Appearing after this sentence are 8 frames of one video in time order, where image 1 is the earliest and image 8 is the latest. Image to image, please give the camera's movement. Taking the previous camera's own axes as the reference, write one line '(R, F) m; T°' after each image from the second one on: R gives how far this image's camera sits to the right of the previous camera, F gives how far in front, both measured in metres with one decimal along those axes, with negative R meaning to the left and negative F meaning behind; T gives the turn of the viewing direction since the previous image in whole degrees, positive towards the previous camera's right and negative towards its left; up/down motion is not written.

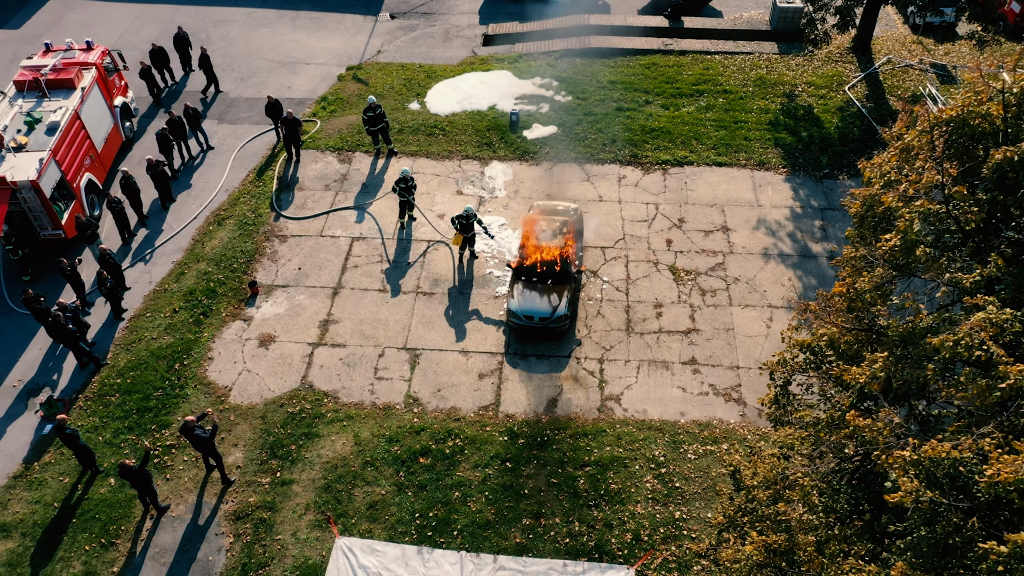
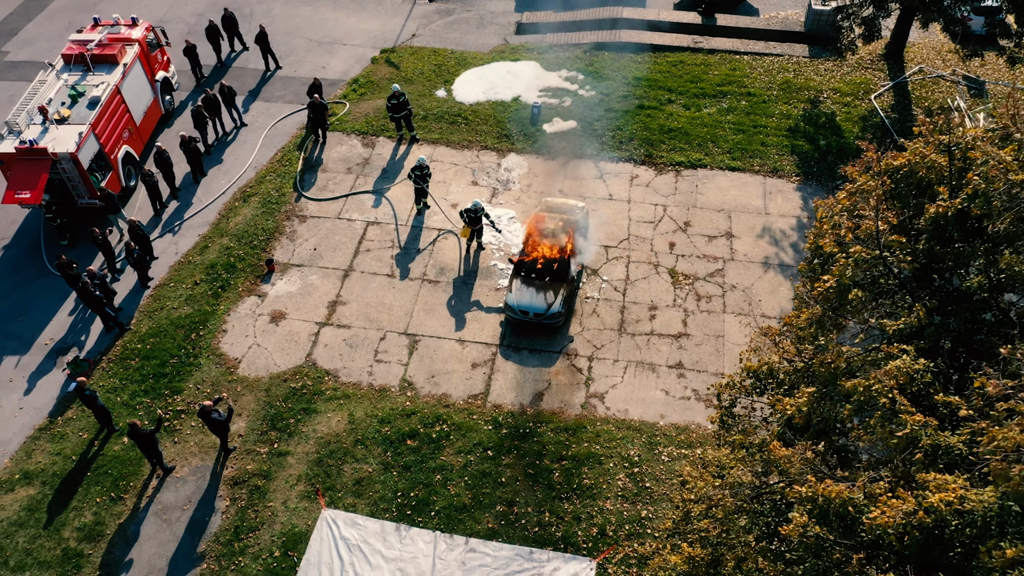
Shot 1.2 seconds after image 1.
(+0.8, -0.5) m; -3°
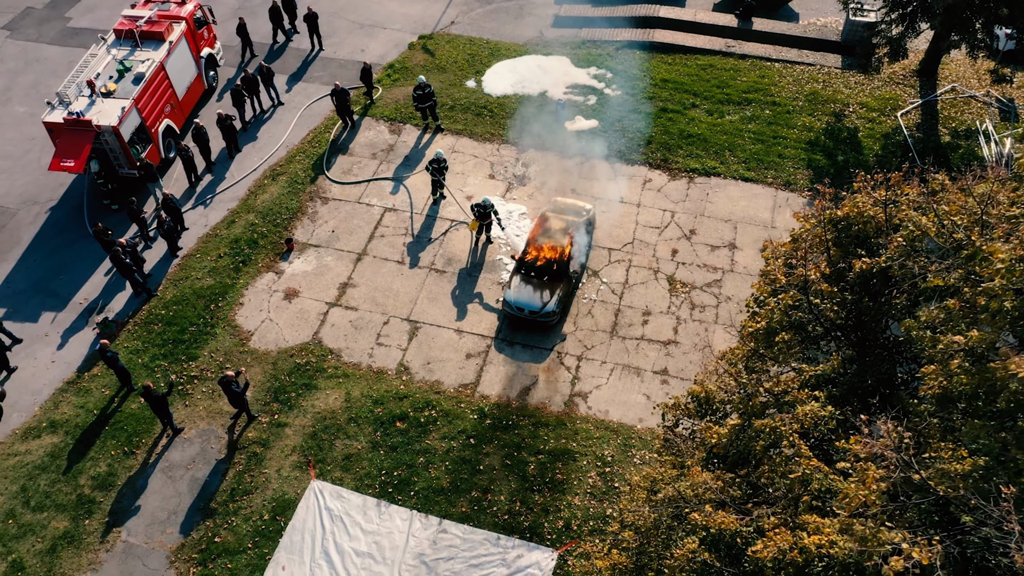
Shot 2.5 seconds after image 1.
(+0.9, -0.5) m; -4°
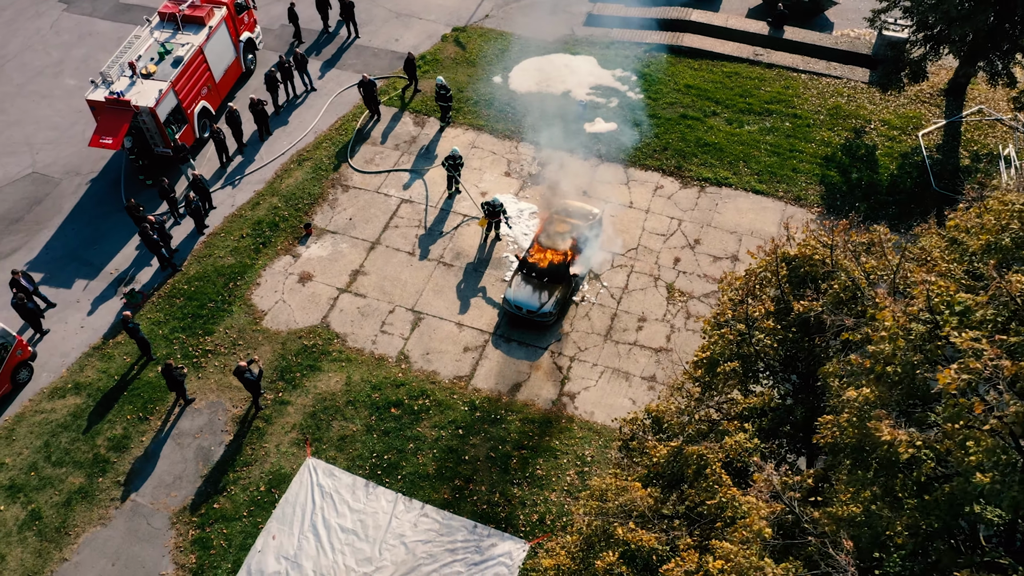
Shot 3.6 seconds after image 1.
(+0.8, -0.5) m; -3°
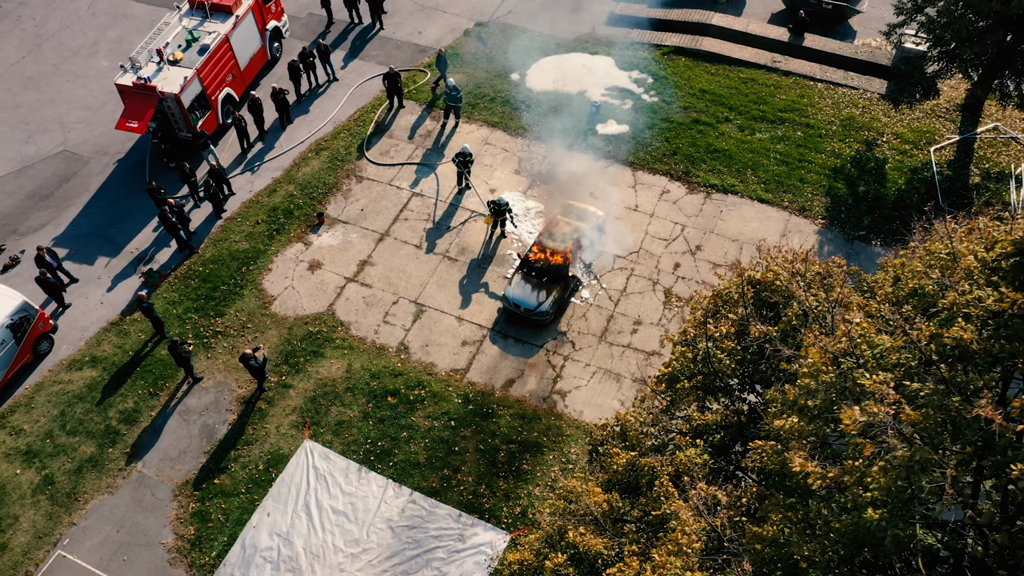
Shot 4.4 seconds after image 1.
(+0.5, -0.4) m; -2°
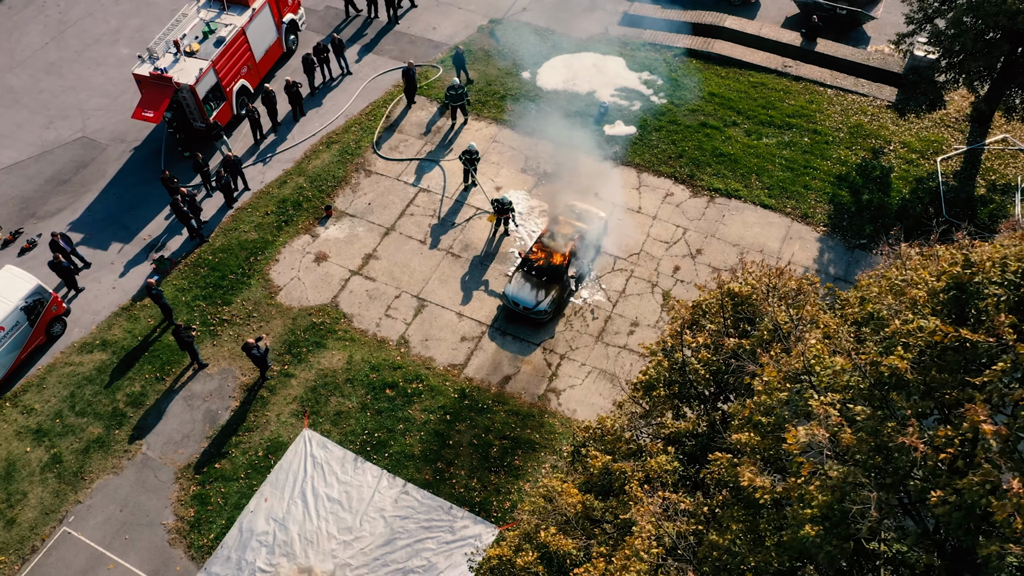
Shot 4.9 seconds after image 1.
(+0.3, -0.2) m; -1°
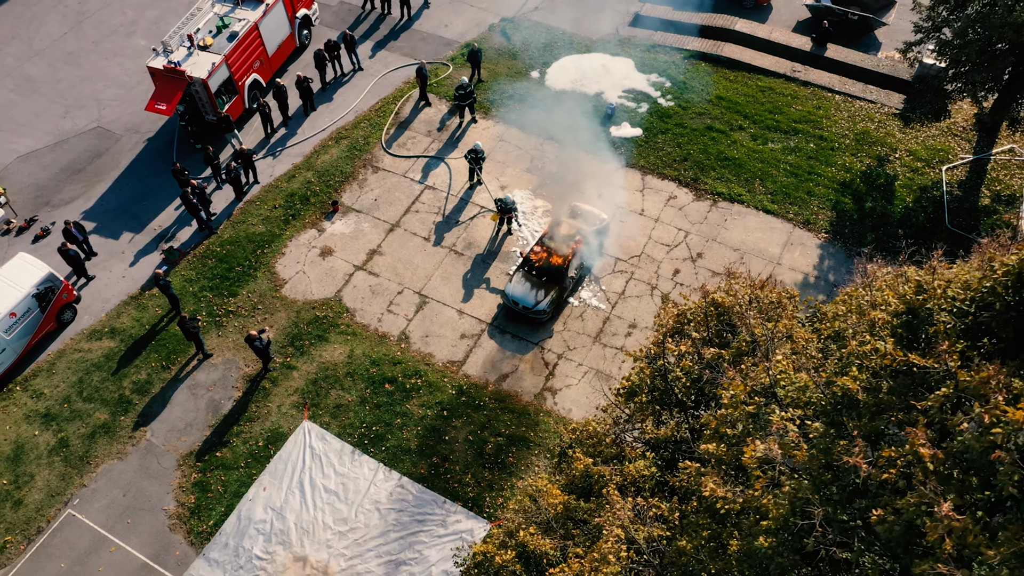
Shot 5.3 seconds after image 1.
(+0.3, -0.2) m; -1°
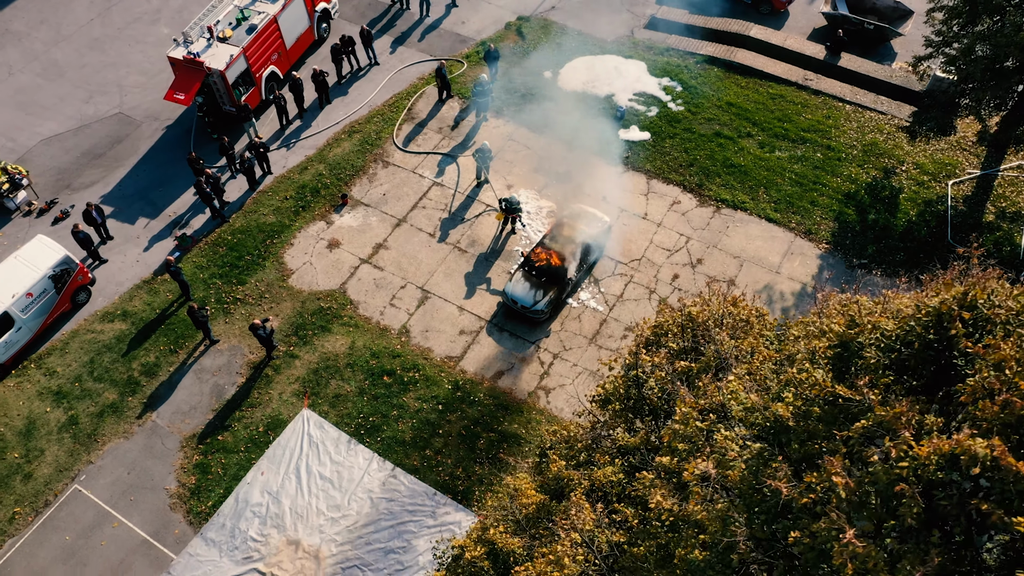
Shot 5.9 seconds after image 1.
(+0.4, -0.3) m; -2°
